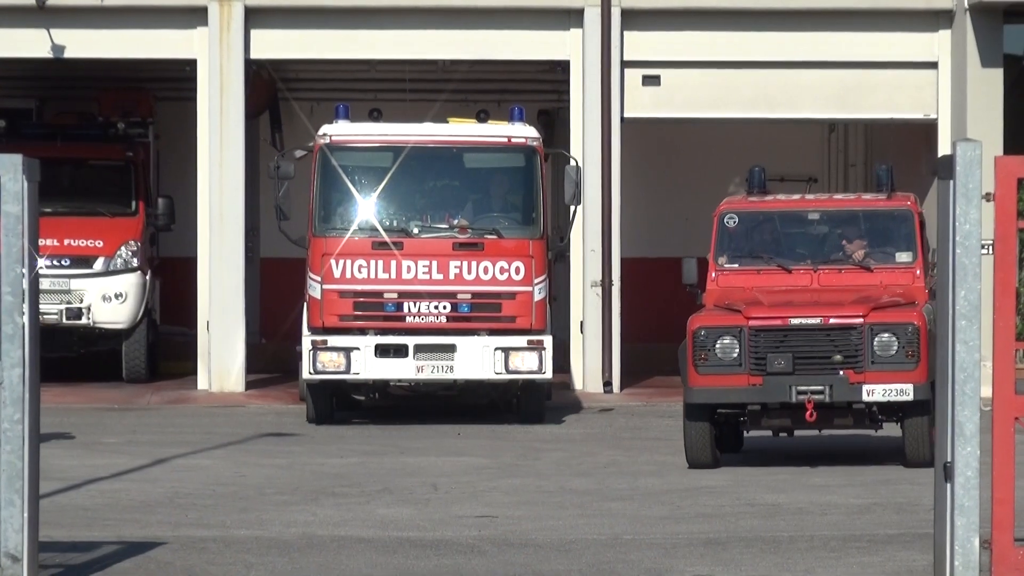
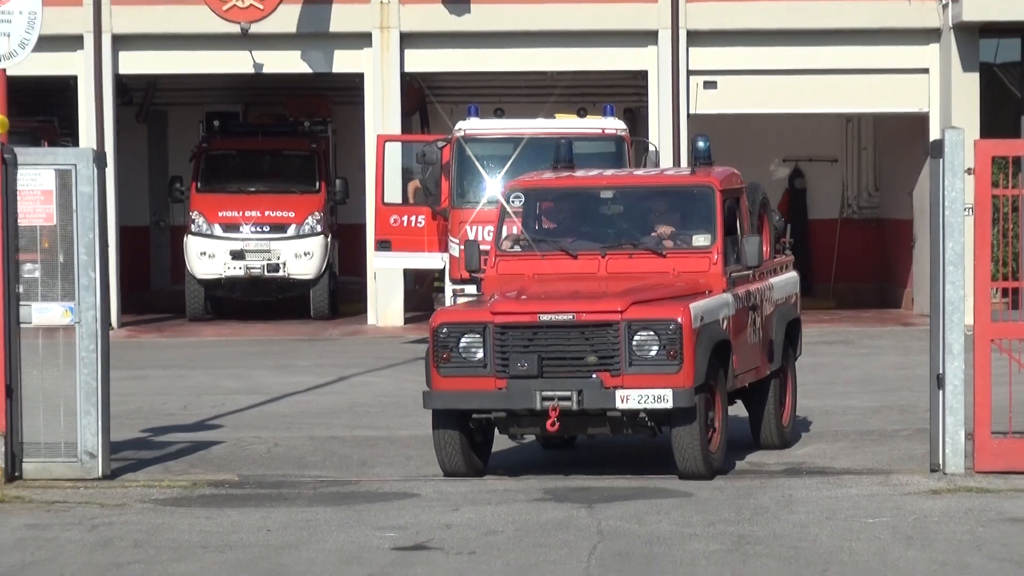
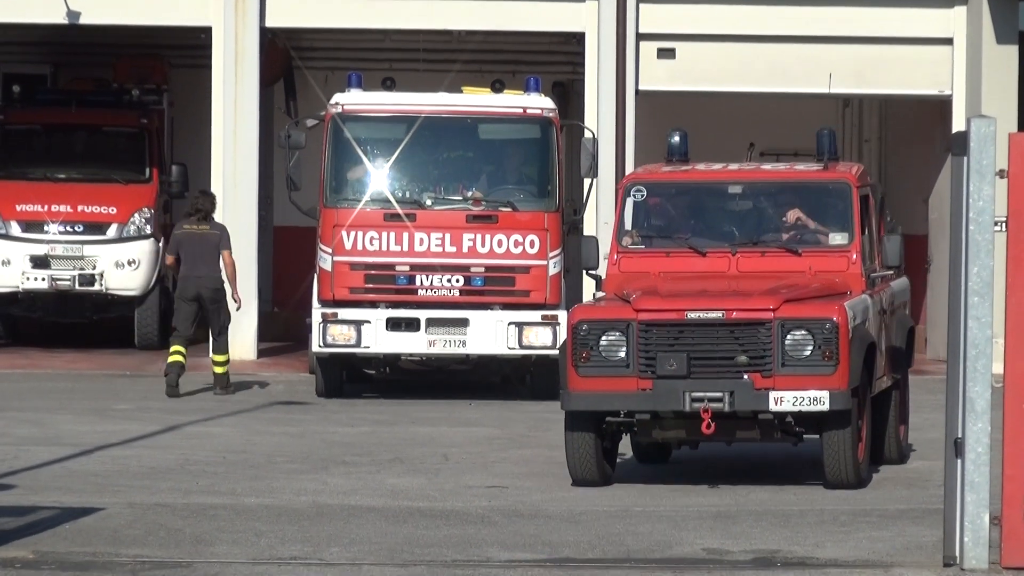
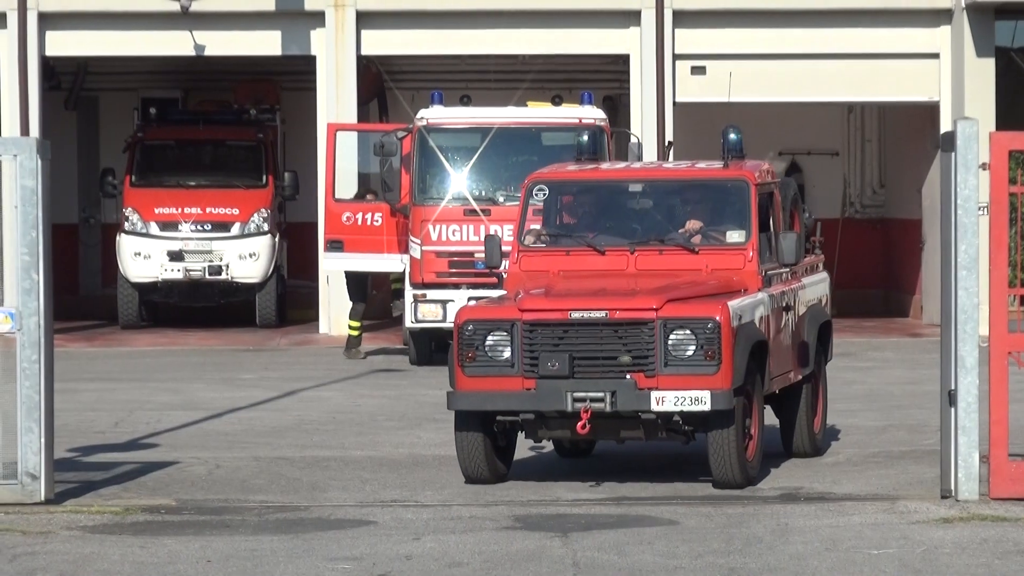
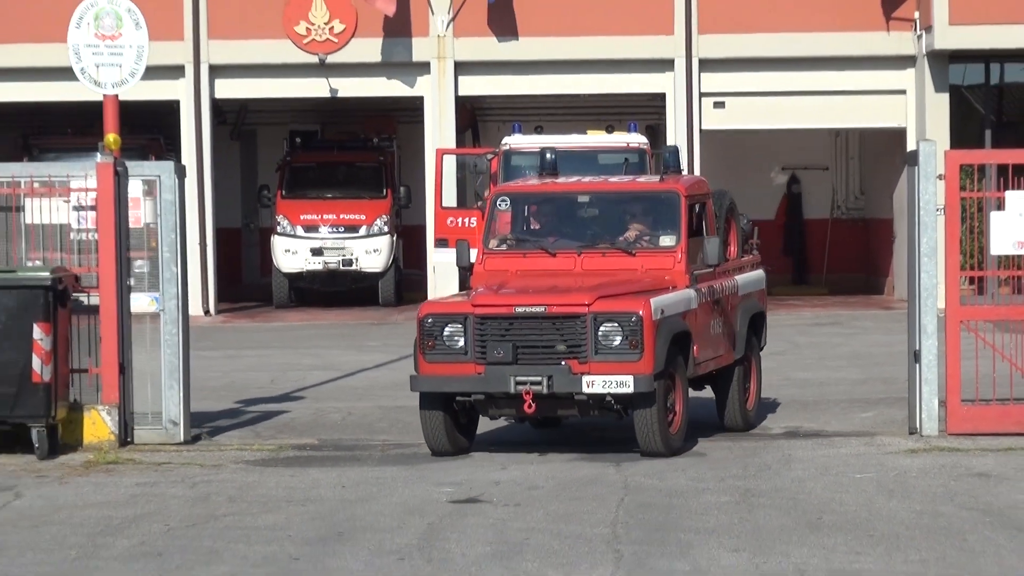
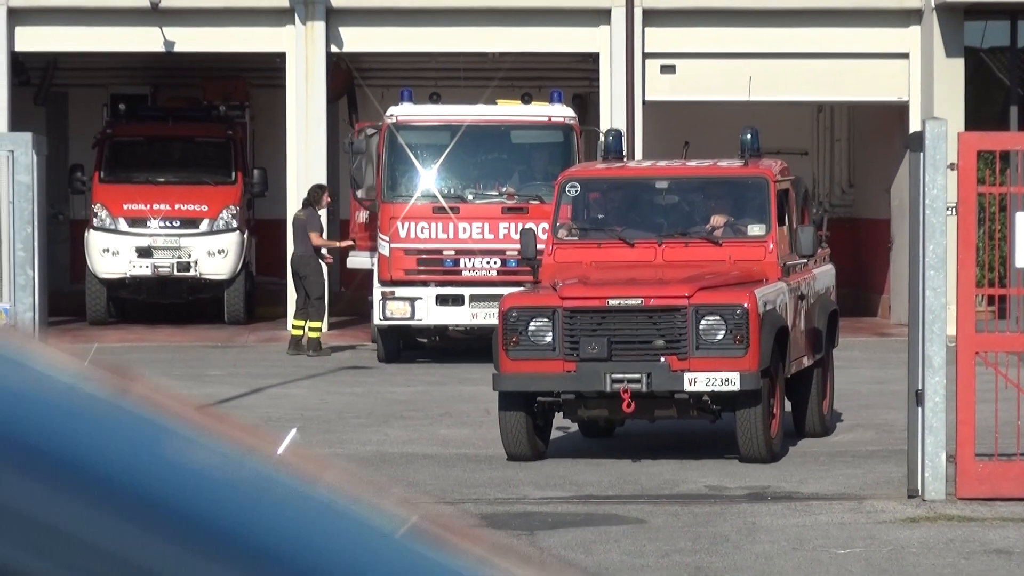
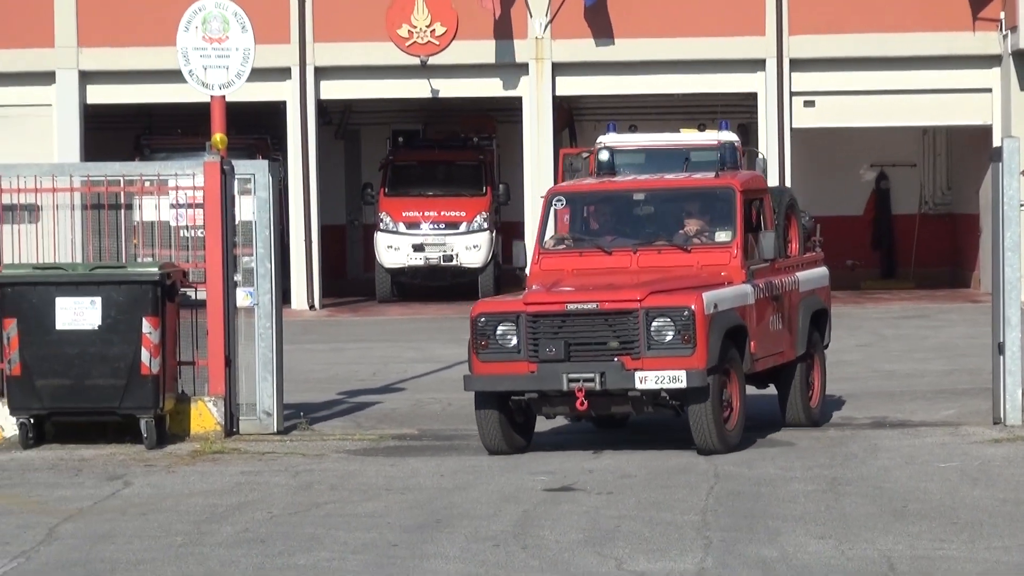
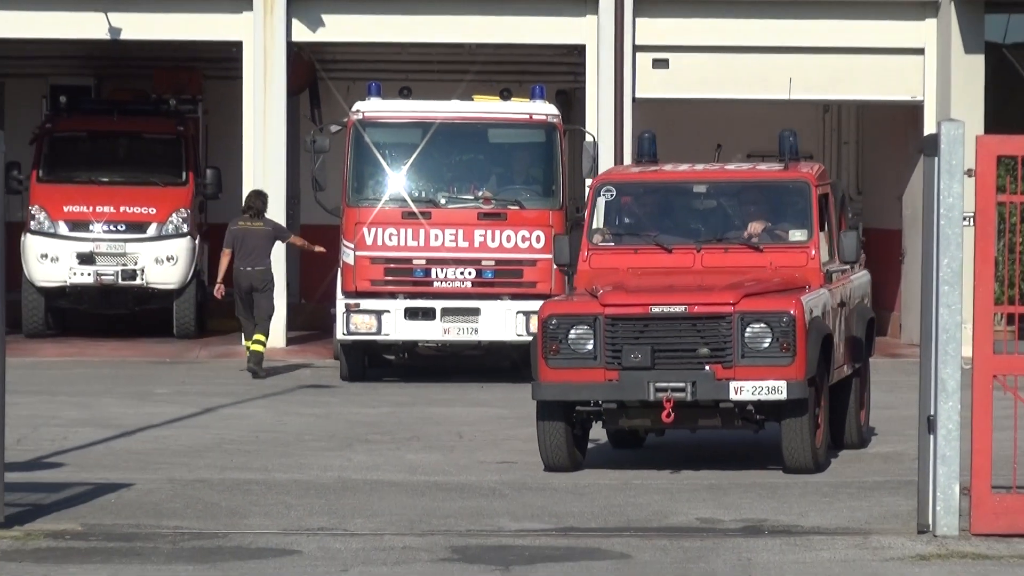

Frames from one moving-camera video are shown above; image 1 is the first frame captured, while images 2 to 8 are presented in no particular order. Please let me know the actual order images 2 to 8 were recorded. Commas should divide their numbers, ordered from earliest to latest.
3, 8, 6, 4, 2, 5, 7
